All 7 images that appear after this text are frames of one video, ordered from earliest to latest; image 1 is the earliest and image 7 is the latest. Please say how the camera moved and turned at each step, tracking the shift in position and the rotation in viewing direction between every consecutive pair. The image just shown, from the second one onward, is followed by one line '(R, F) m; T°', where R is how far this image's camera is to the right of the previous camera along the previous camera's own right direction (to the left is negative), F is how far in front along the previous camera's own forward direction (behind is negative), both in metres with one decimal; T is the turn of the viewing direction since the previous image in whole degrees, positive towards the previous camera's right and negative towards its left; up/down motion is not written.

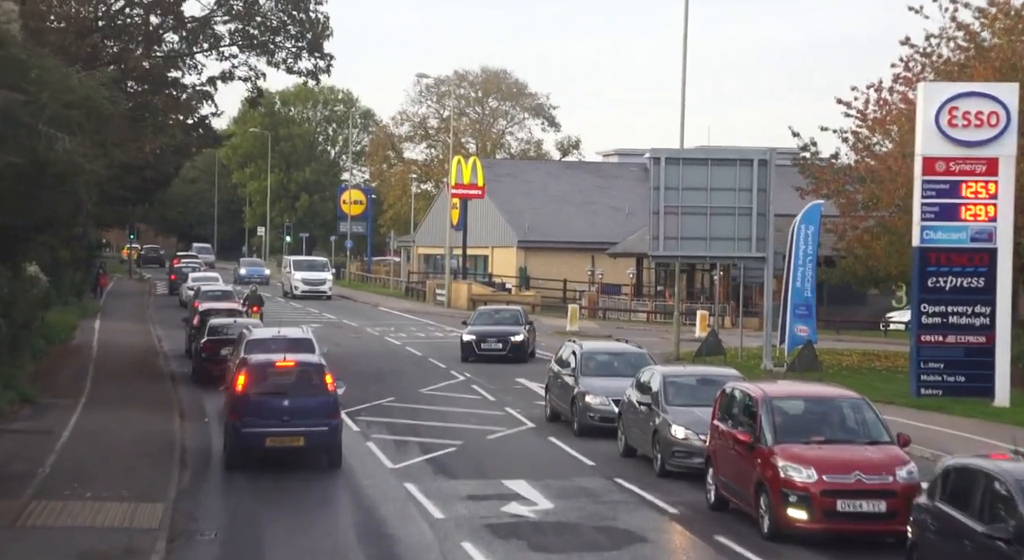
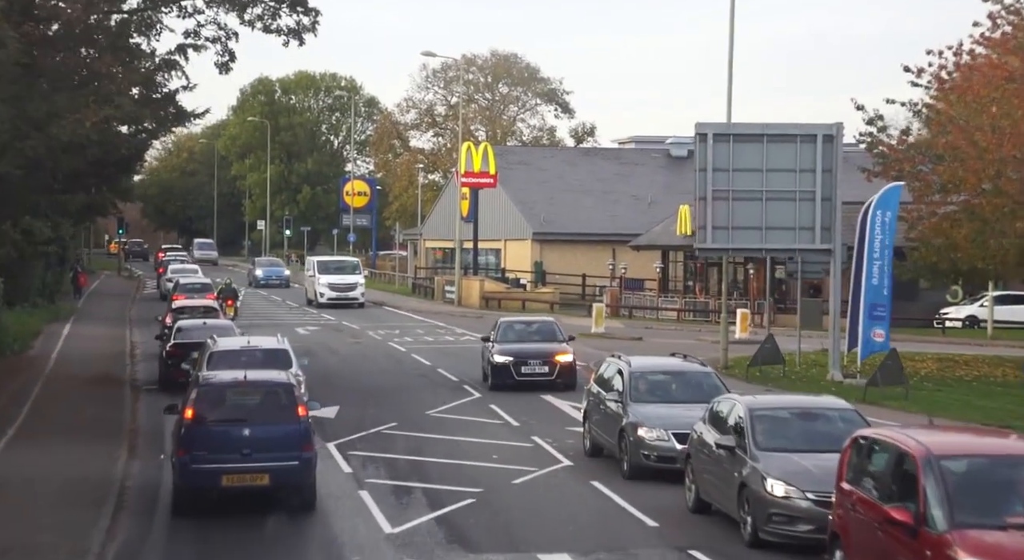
(-0.3, +4.8) m; 0°
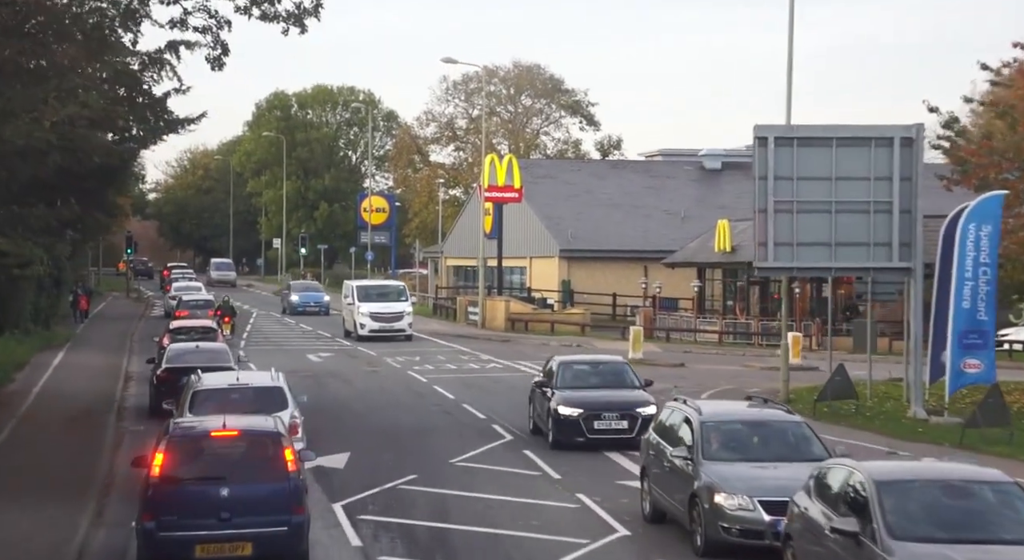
(-0.3, +3.3) m; -1°
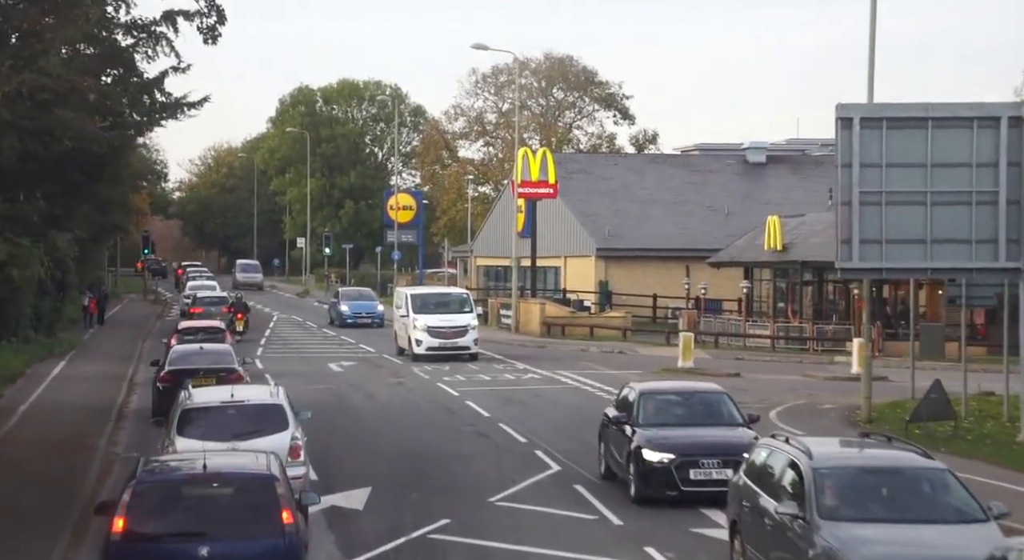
(-0.3, +3.2) m; -1°
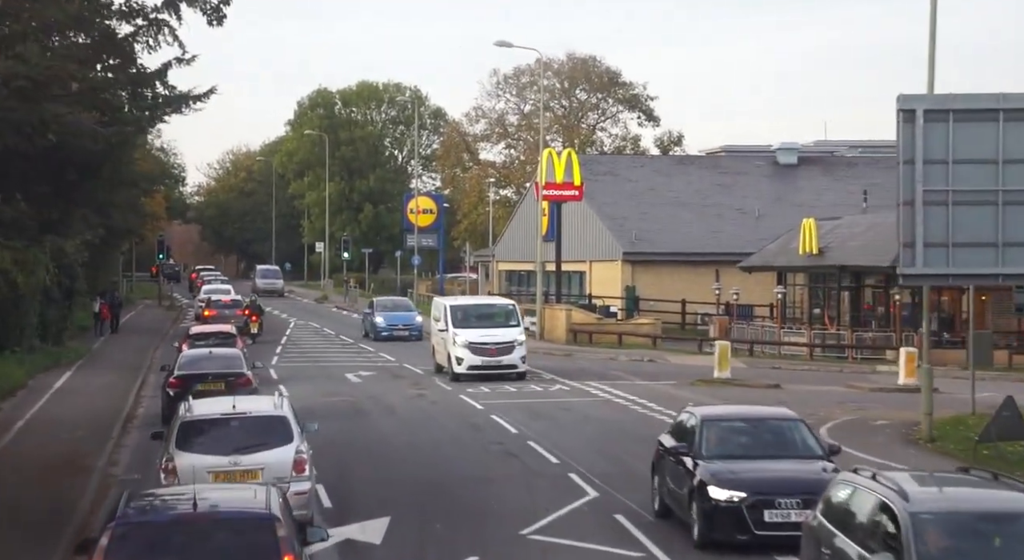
(-0.2, +1.7) m; -1°
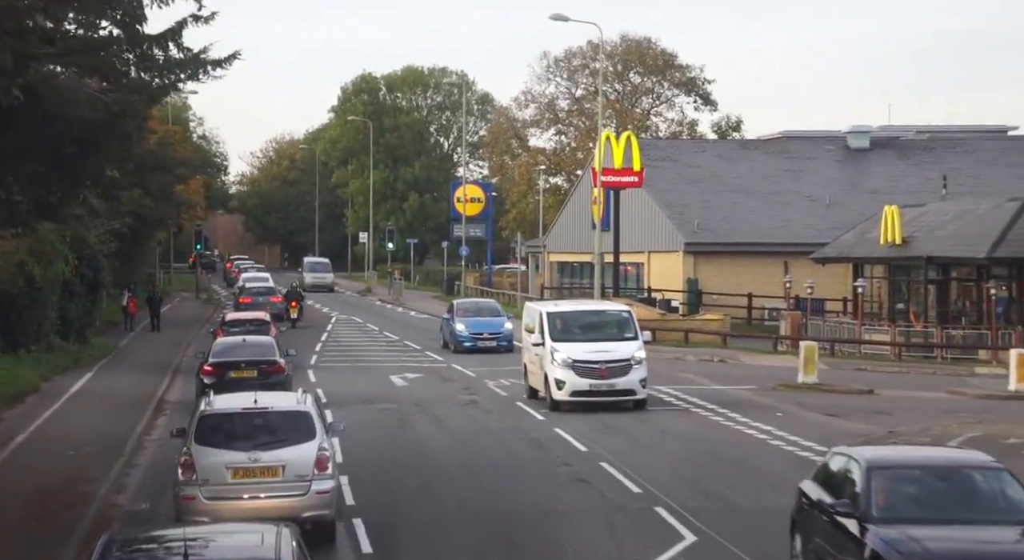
(-0.4, +3.2) m; -2°
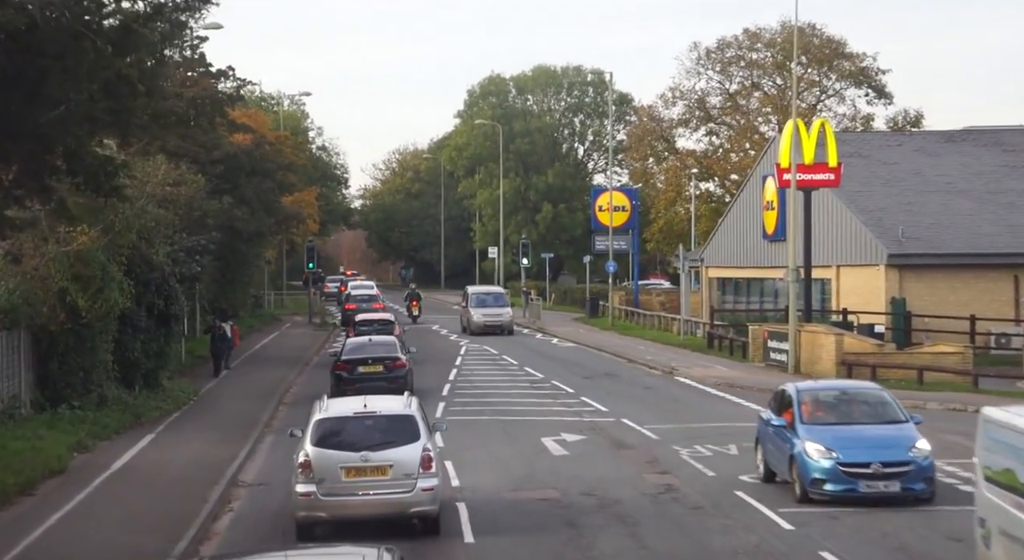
(-1.3, +8.2) m; -6°
